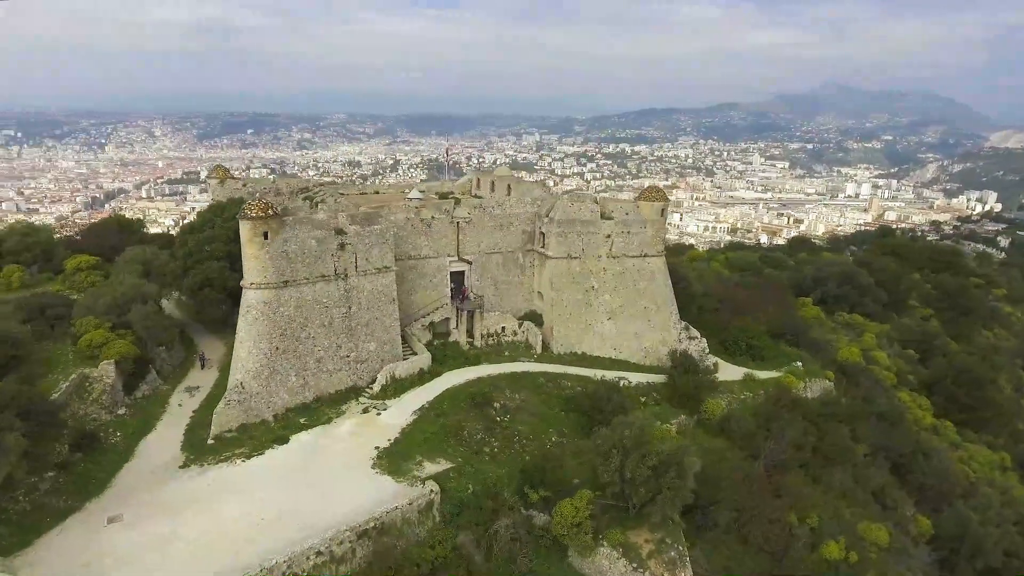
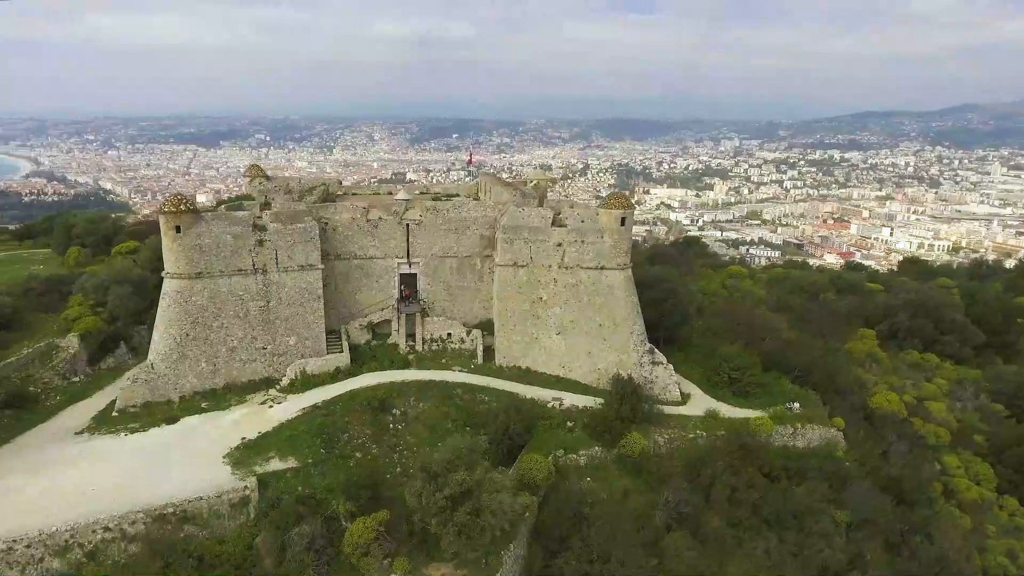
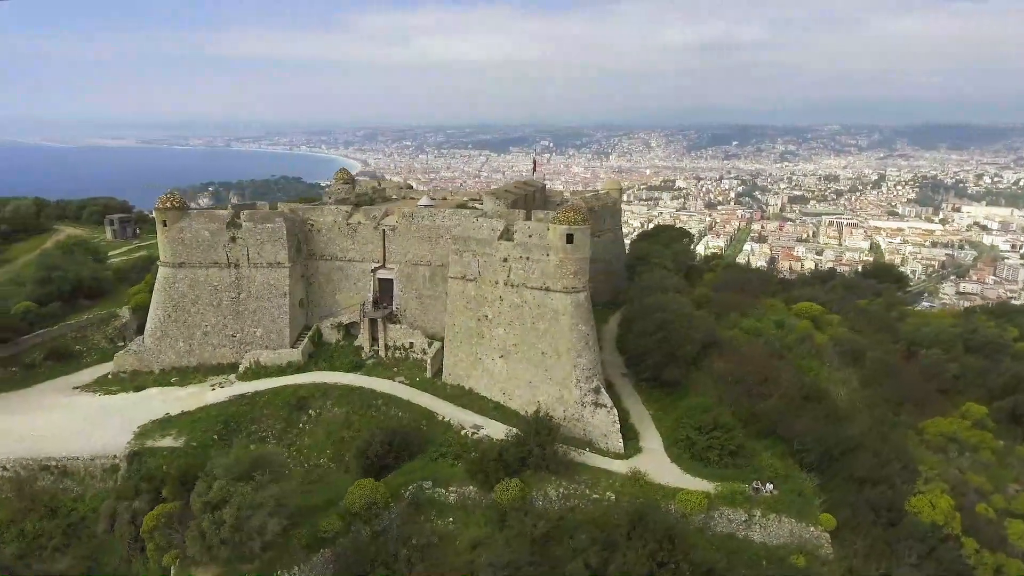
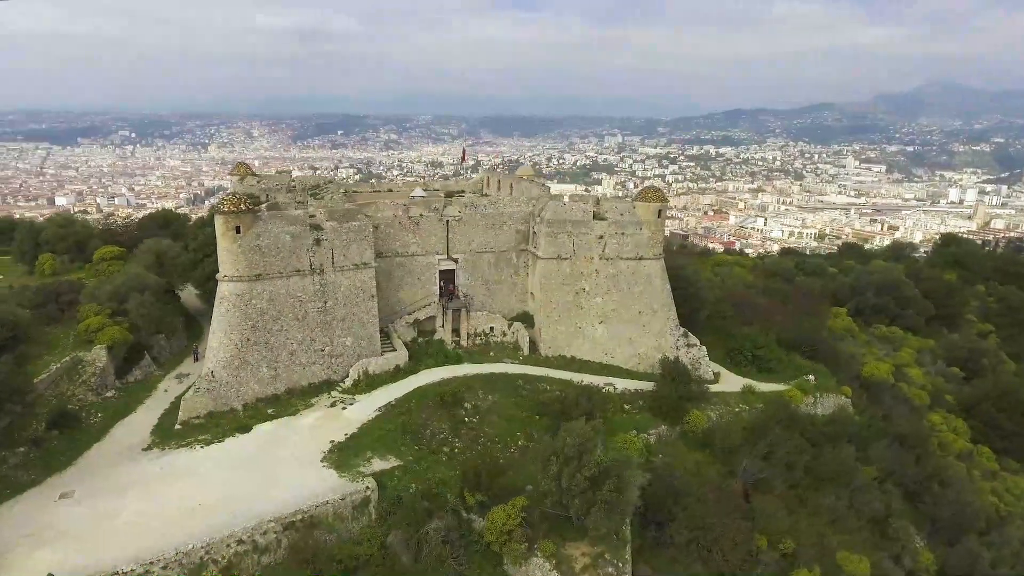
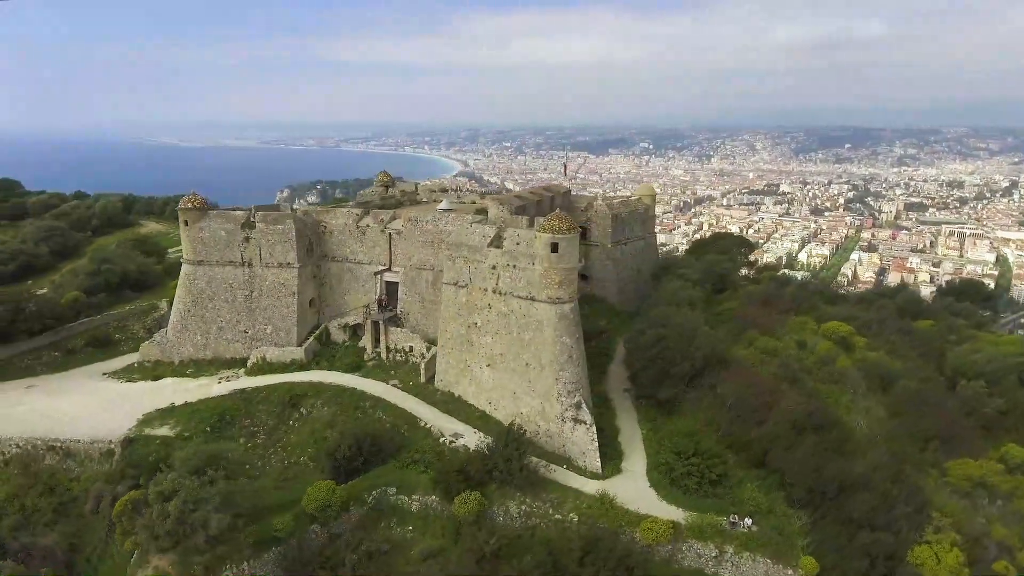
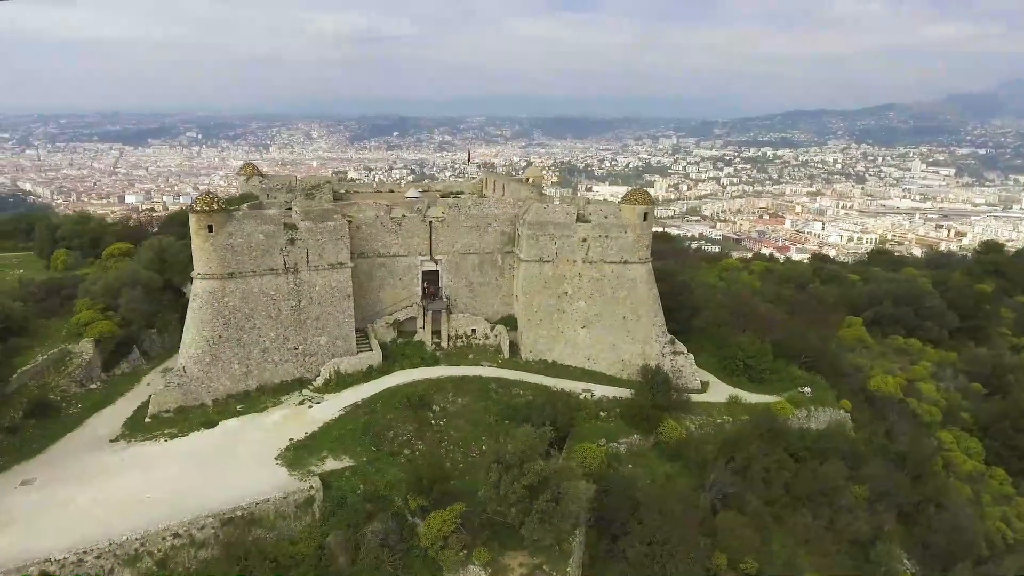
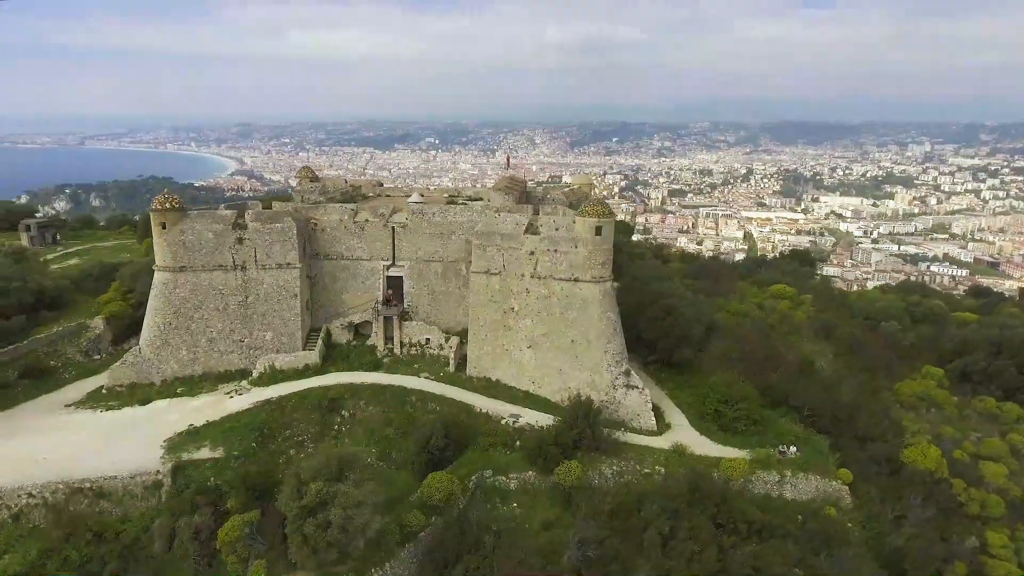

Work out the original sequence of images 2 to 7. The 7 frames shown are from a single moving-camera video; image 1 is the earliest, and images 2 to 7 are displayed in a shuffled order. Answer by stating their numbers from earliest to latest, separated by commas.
4, 6, 2, 7, 3, 5
